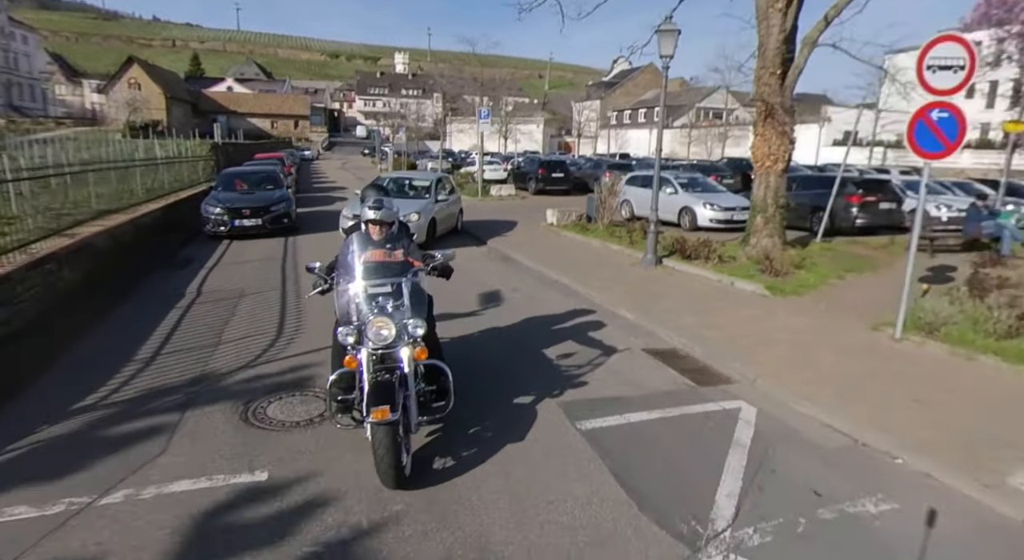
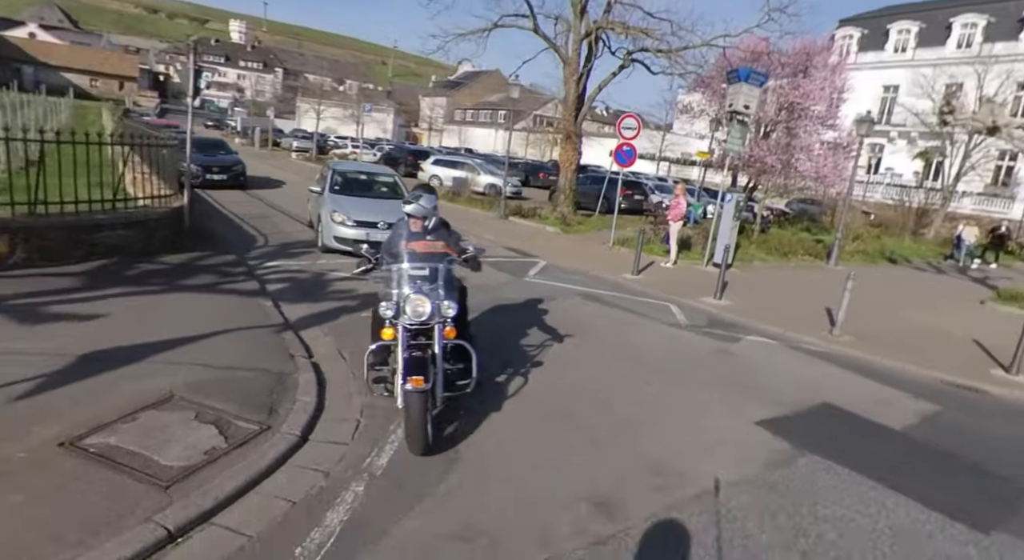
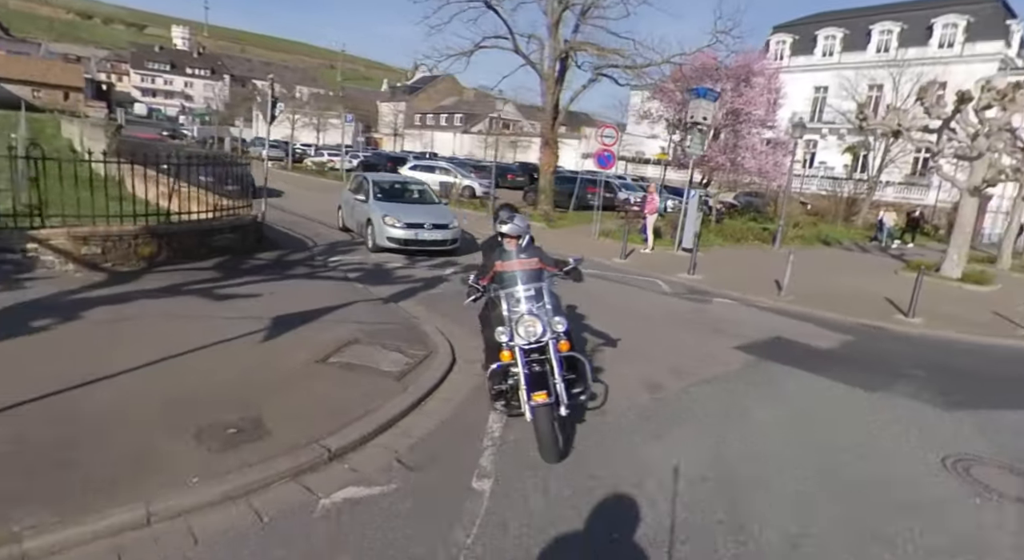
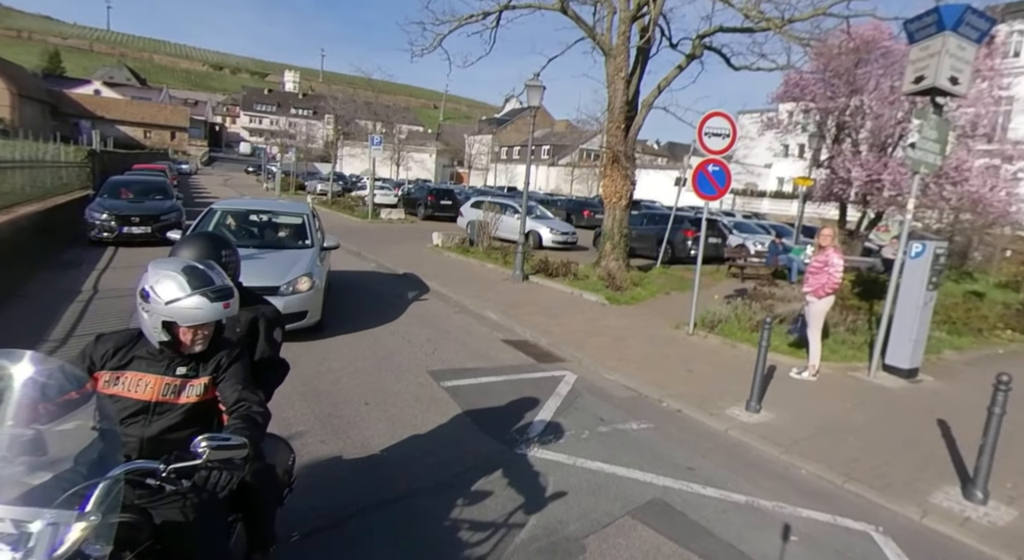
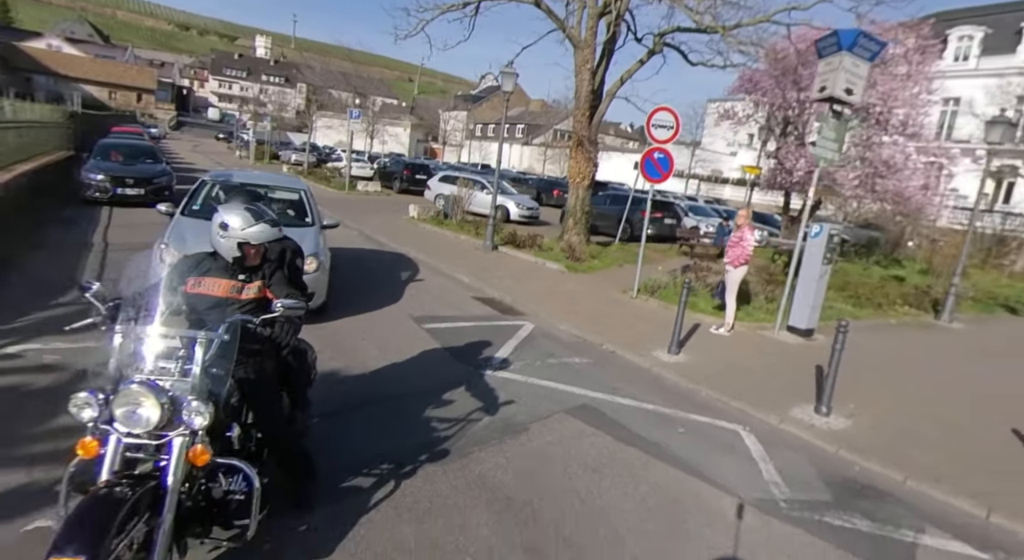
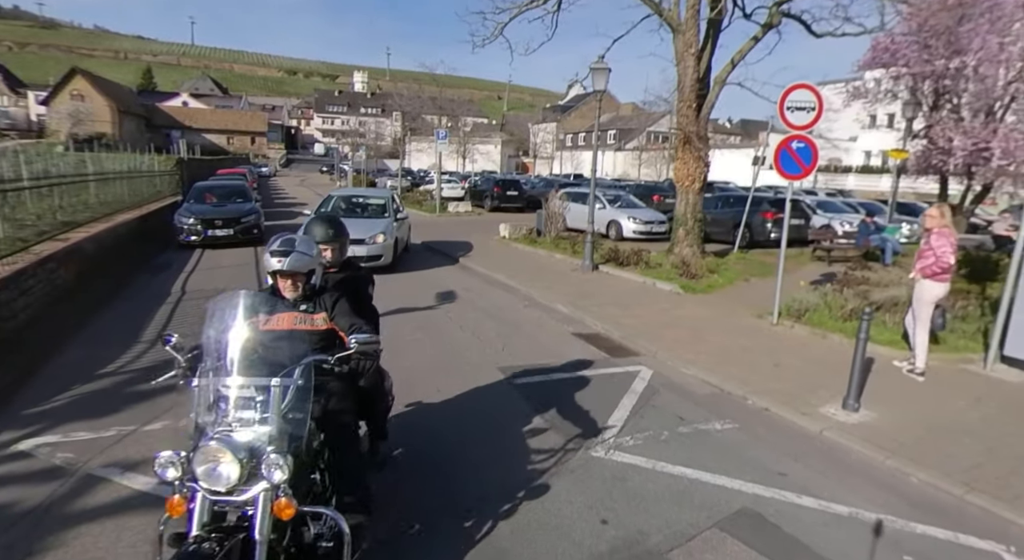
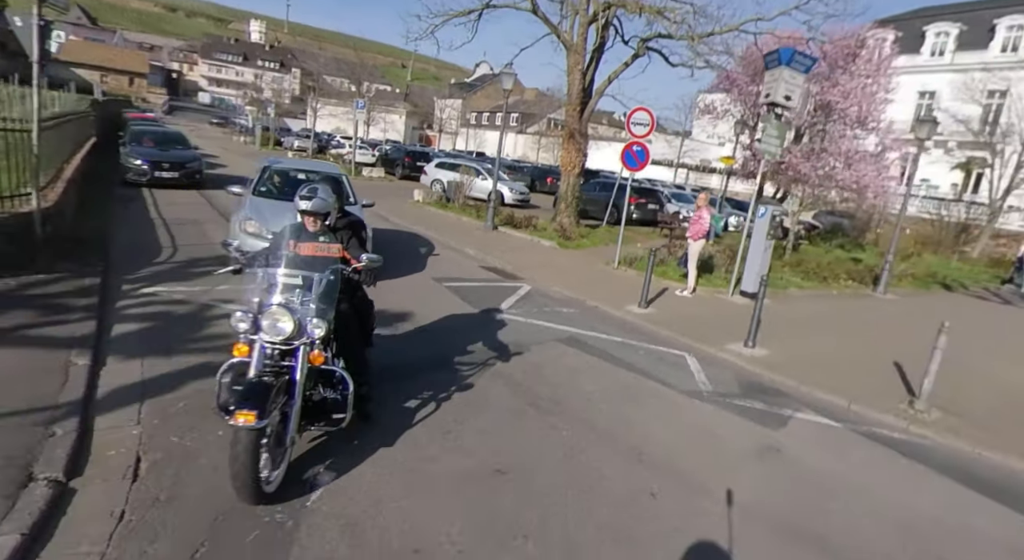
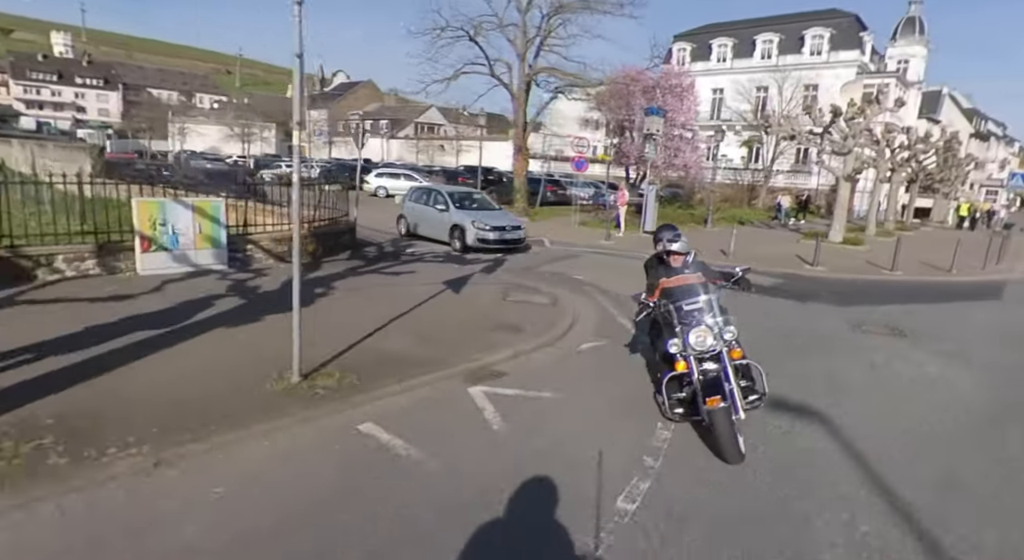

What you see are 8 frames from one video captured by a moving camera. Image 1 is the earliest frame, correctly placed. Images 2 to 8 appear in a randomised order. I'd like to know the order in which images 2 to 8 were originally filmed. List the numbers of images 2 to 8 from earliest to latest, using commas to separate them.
6, 4, 5, 7, 2, 3, 8
